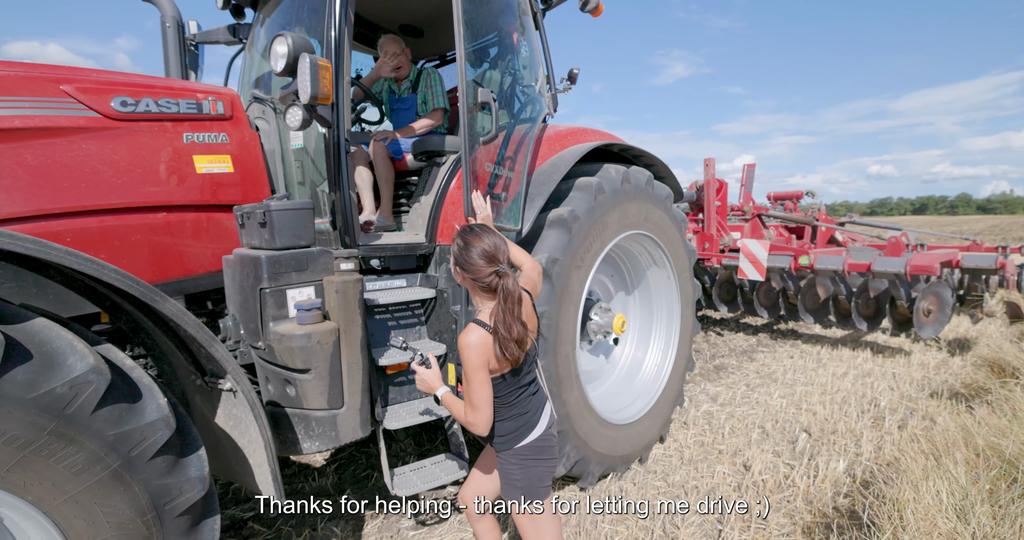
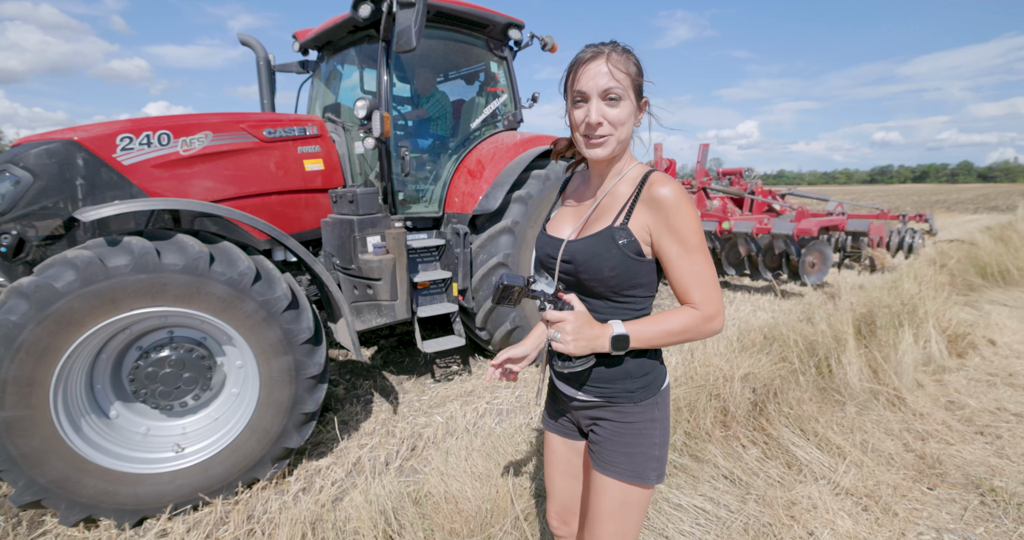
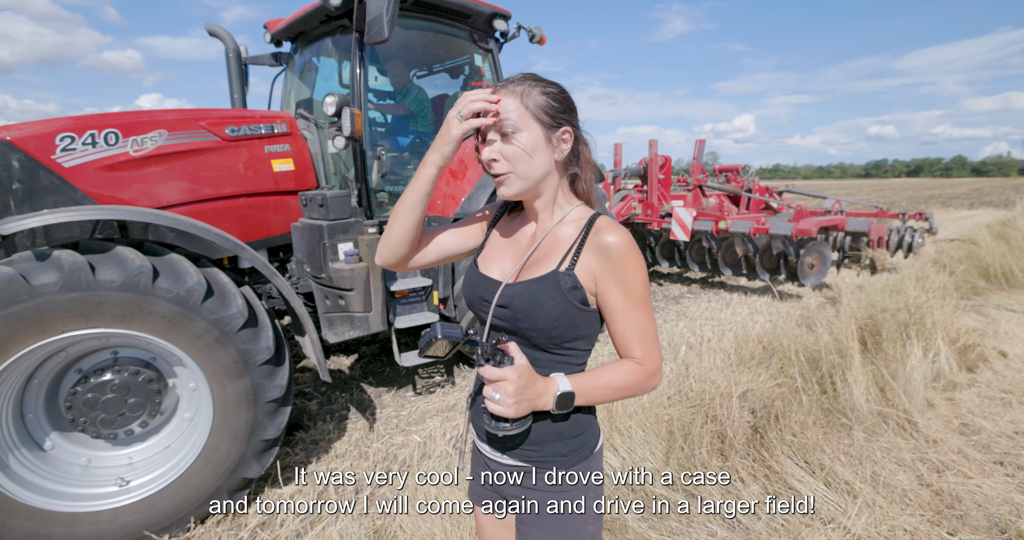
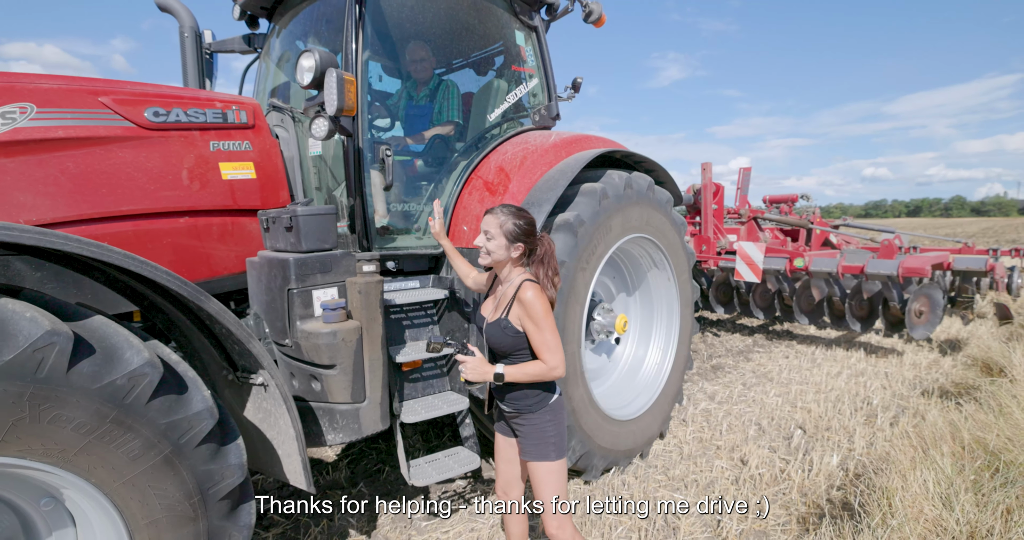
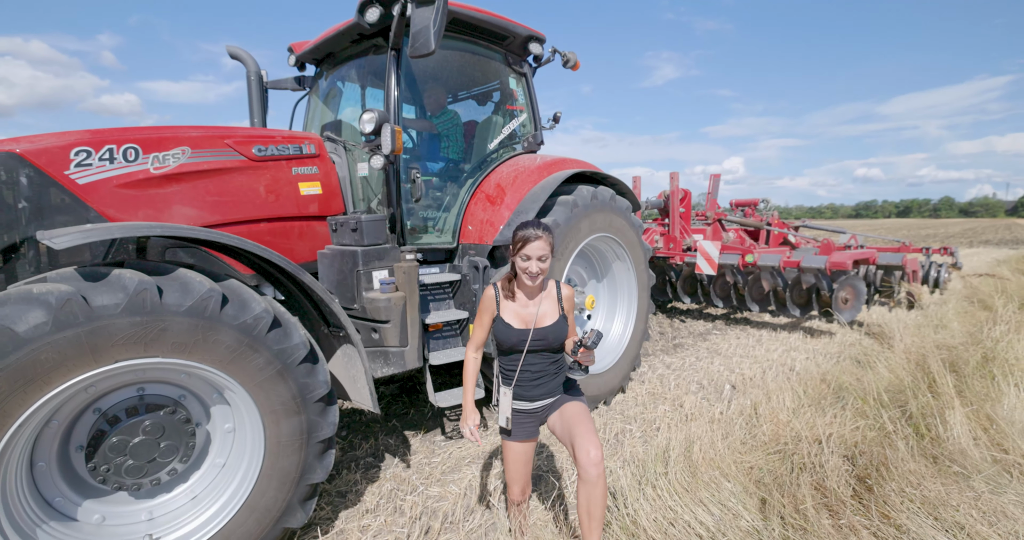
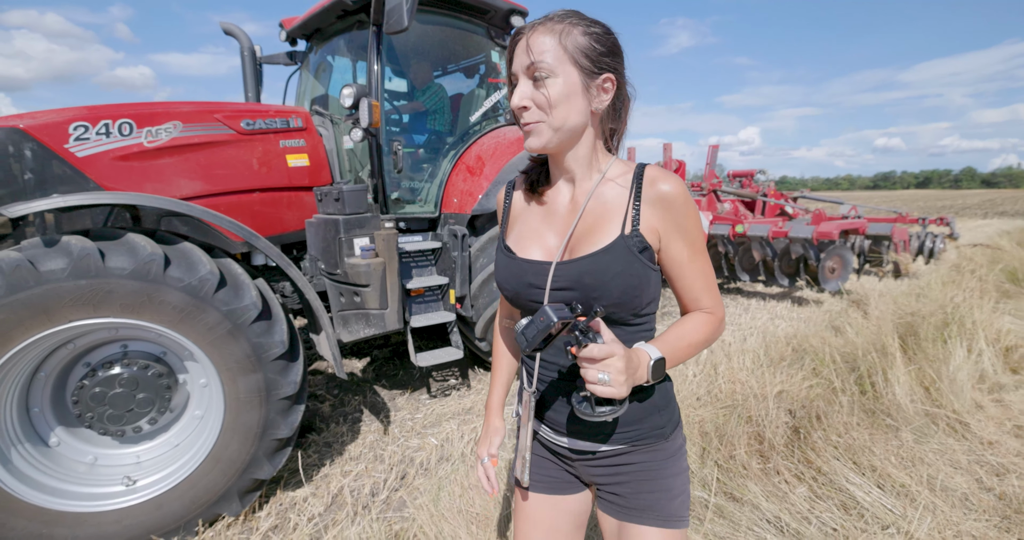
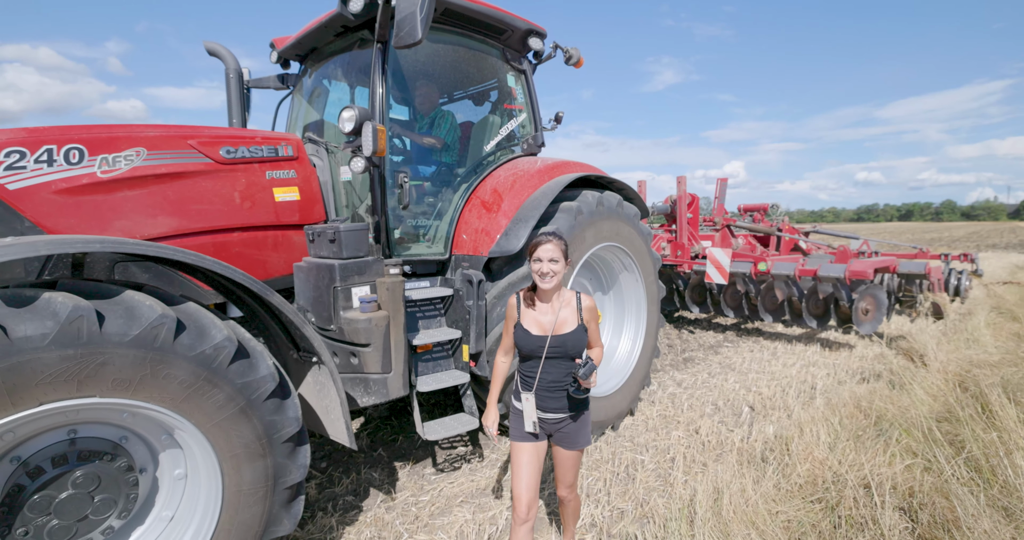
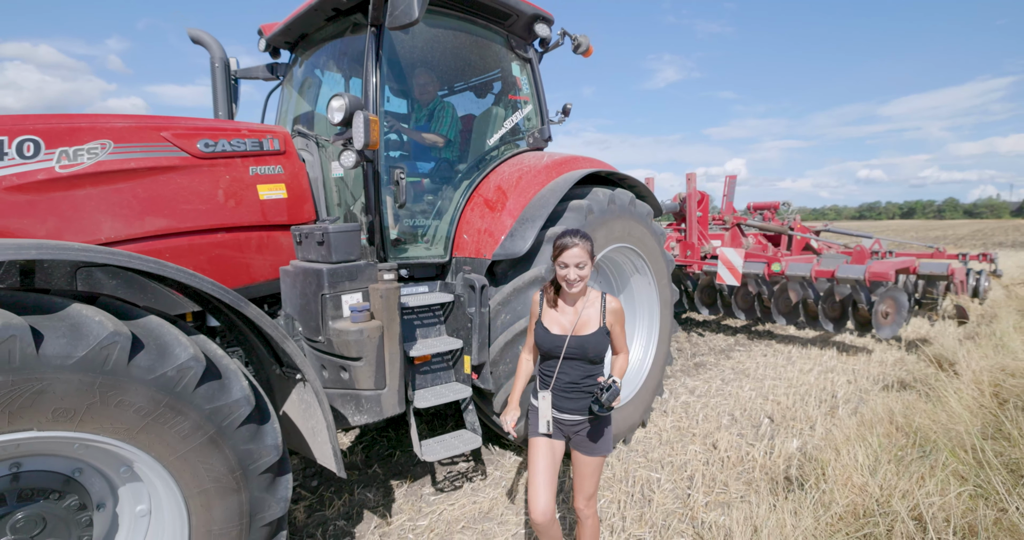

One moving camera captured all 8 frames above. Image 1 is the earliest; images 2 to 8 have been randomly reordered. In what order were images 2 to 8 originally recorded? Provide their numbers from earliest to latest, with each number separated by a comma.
4, 8, 7, 5, 6, 2, 3
